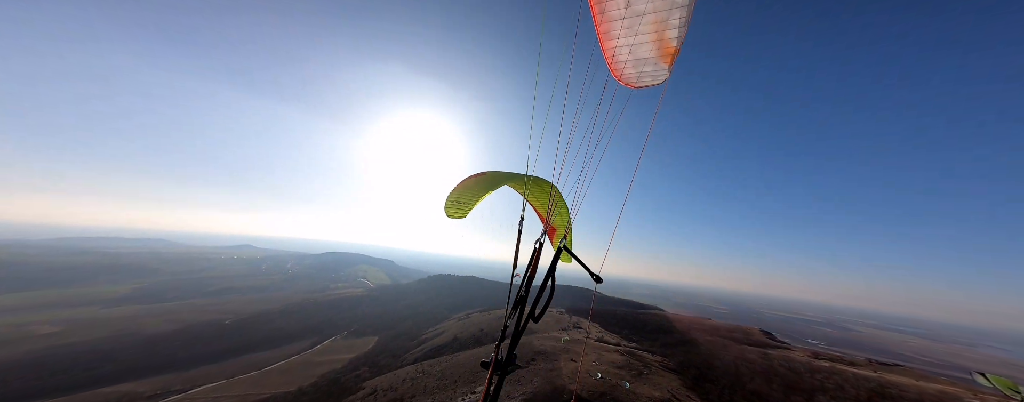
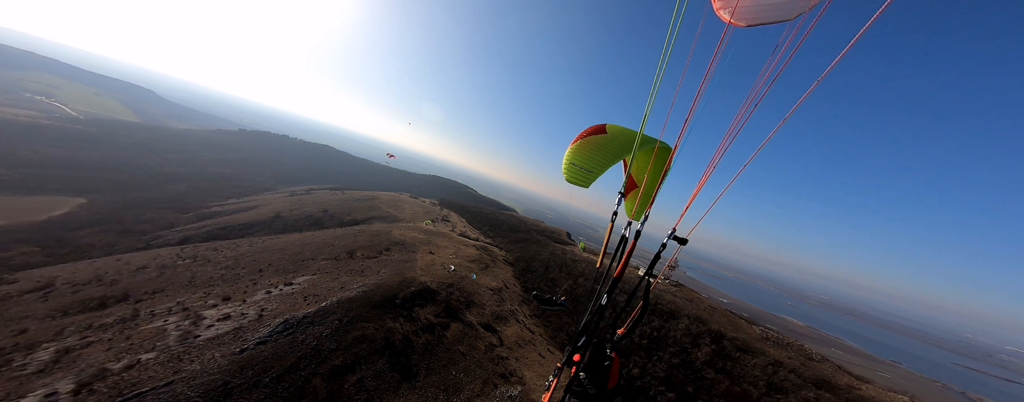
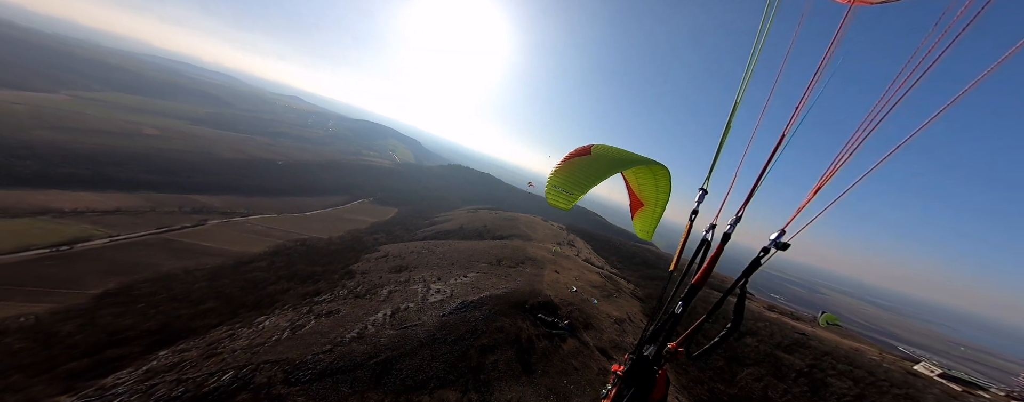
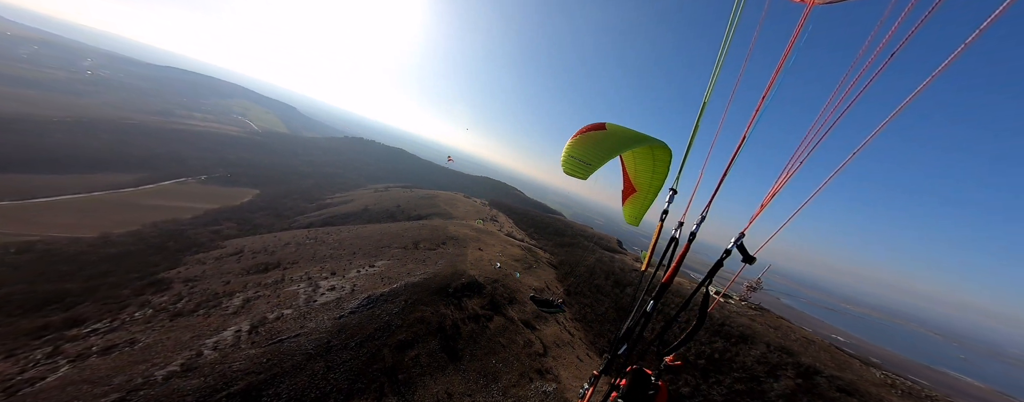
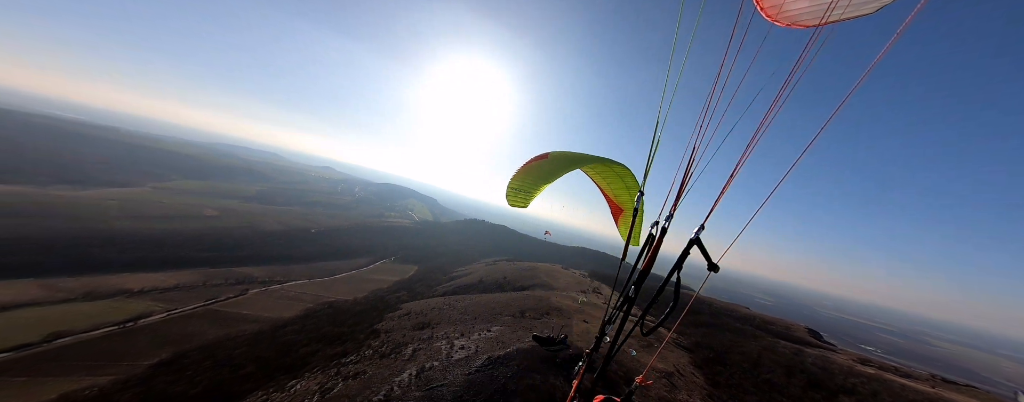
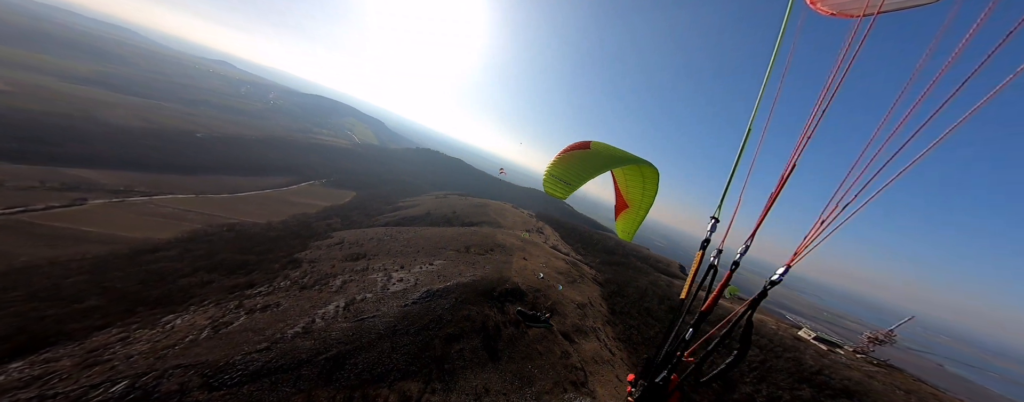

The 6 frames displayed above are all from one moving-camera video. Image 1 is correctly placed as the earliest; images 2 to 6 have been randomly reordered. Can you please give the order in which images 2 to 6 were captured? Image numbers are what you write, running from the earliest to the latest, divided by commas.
5, 3, 6, 4, 2
